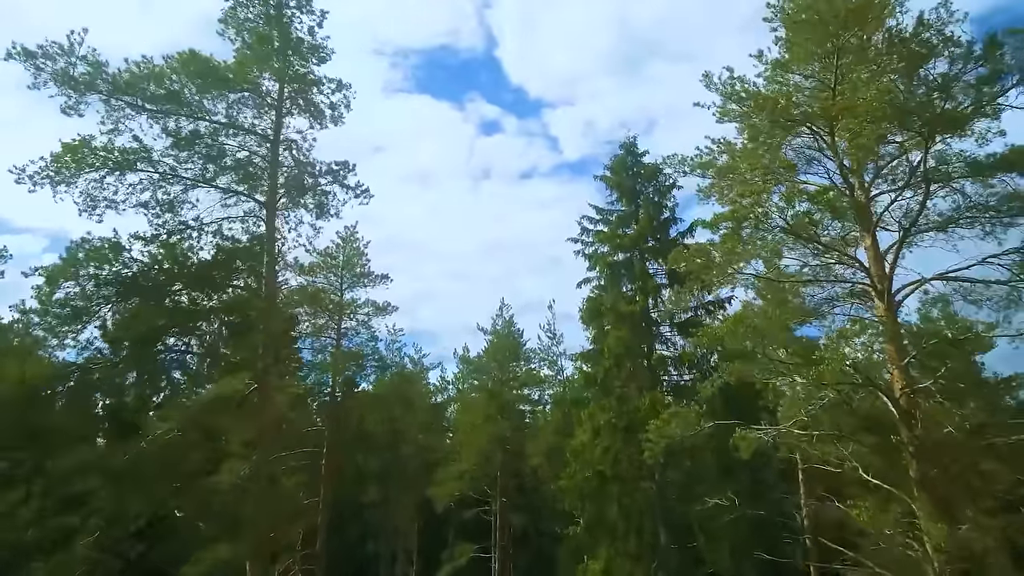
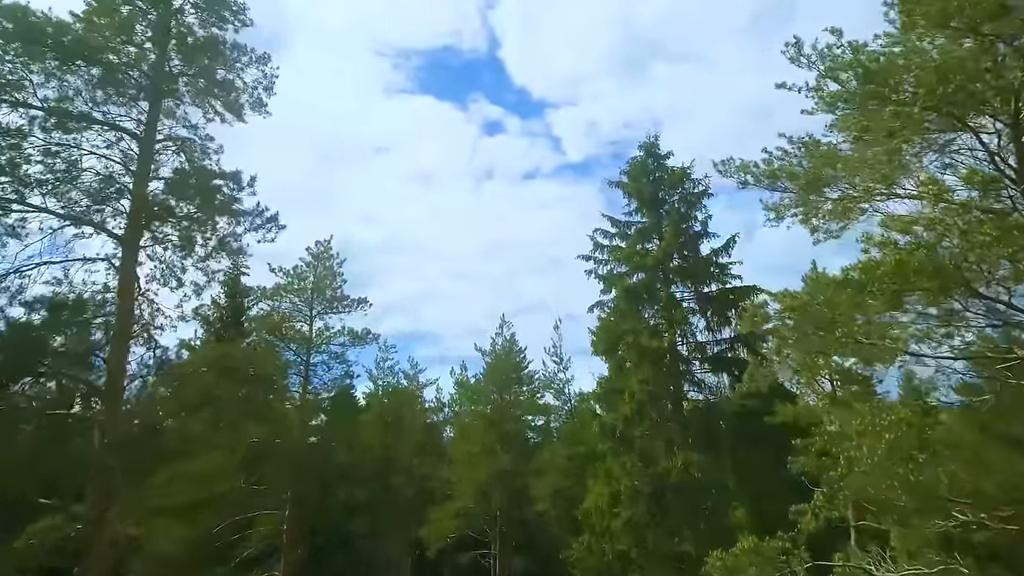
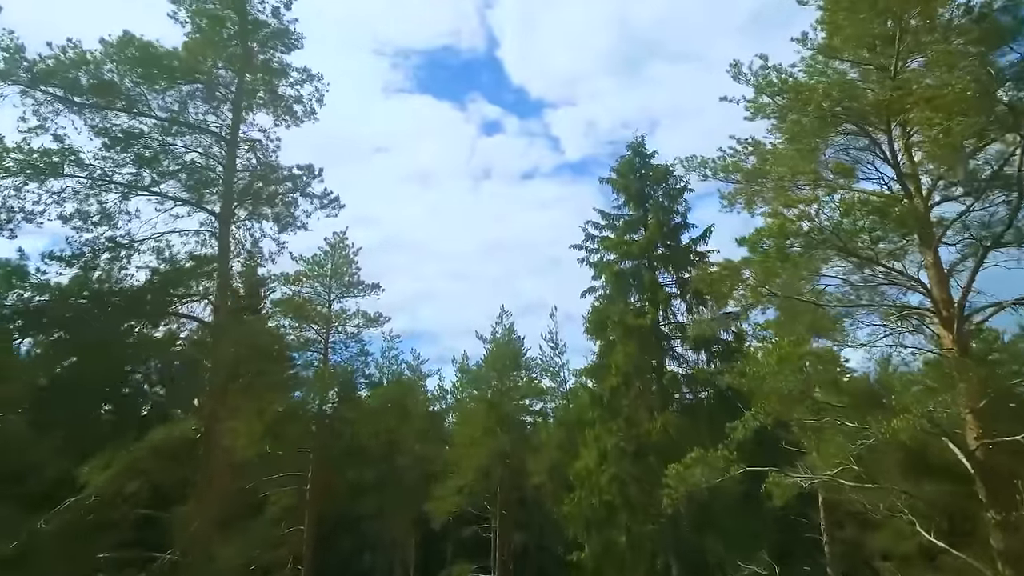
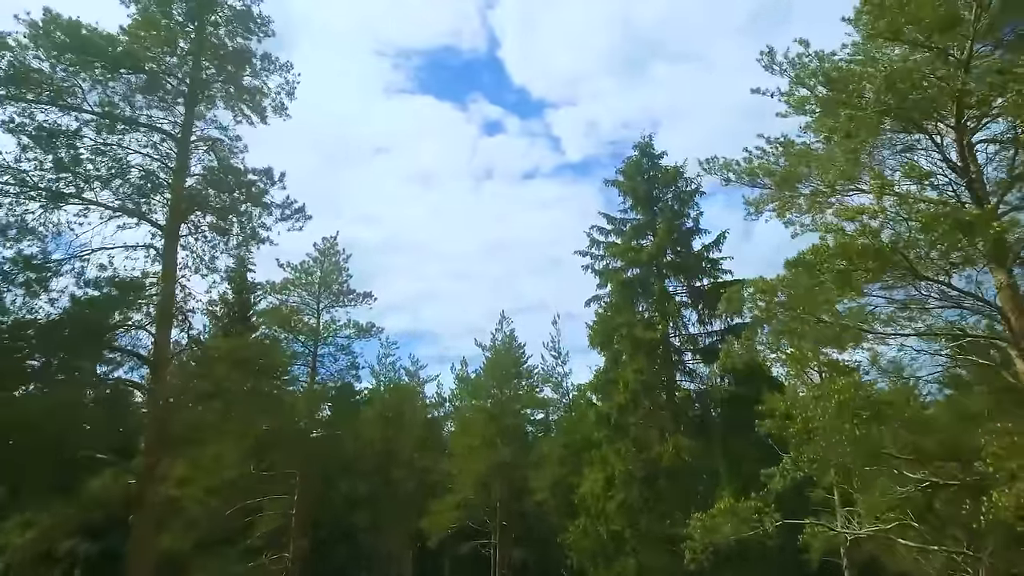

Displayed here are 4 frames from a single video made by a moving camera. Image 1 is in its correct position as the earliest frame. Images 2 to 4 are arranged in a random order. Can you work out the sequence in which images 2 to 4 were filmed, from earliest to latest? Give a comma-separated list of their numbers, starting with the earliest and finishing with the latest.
3, 4, 2
